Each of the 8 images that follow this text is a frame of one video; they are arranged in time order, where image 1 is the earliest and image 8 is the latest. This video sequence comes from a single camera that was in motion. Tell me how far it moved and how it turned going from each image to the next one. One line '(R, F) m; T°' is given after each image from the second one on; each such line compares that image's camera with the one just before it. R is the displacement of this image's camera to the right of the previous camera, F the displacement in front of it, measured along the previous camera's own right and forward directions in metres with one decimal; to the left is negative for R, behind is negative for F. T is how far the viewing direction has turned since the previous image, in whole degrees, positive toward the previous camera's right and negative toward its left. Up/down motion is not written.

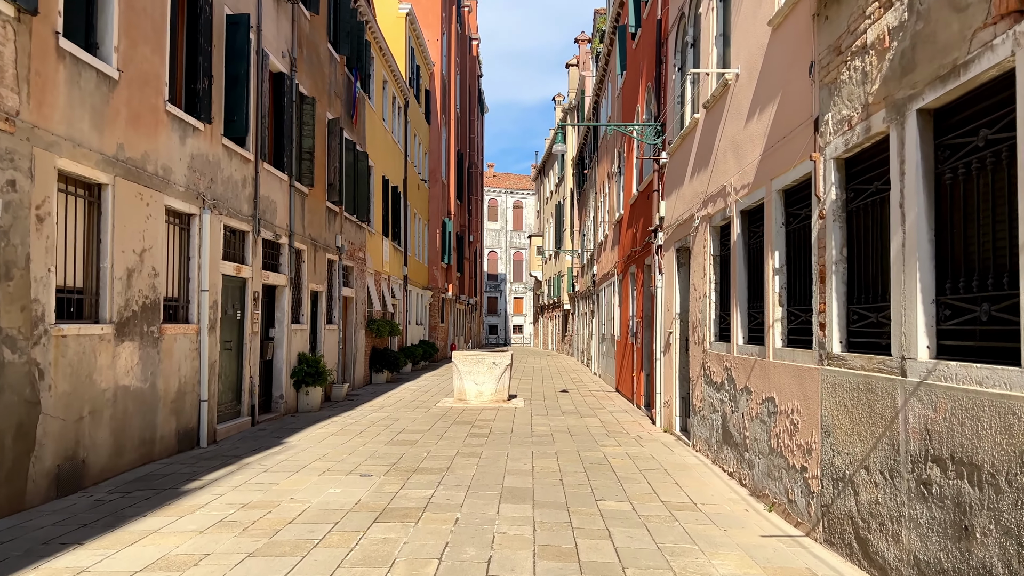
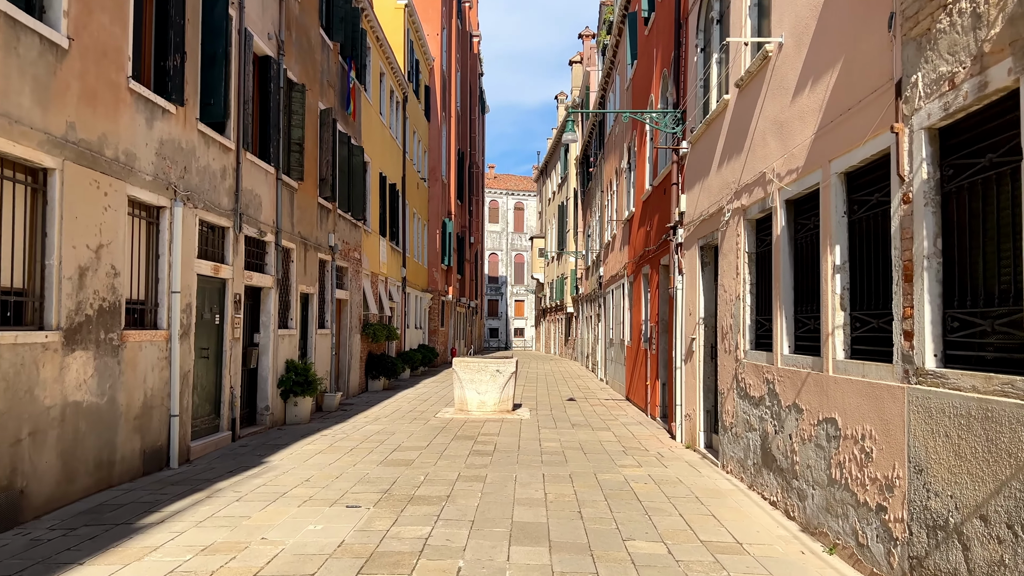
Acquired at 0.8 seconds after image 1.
(-0.1, +1.0) m; 0°
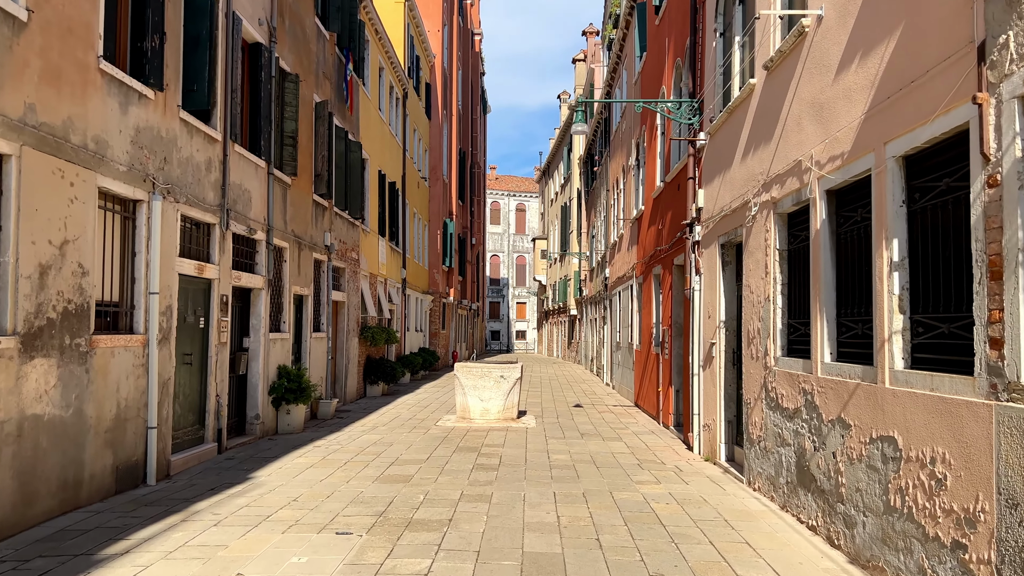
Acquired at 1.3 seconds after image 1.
(-0.1, +0.7) m; 0°
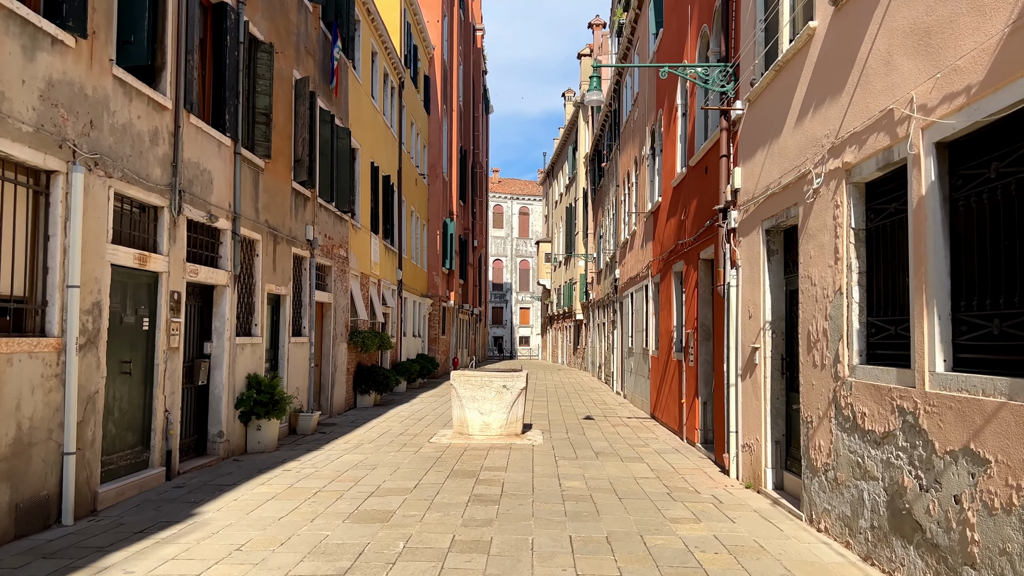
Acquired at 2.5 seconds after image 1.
(0.0, +1.5) m; 0°
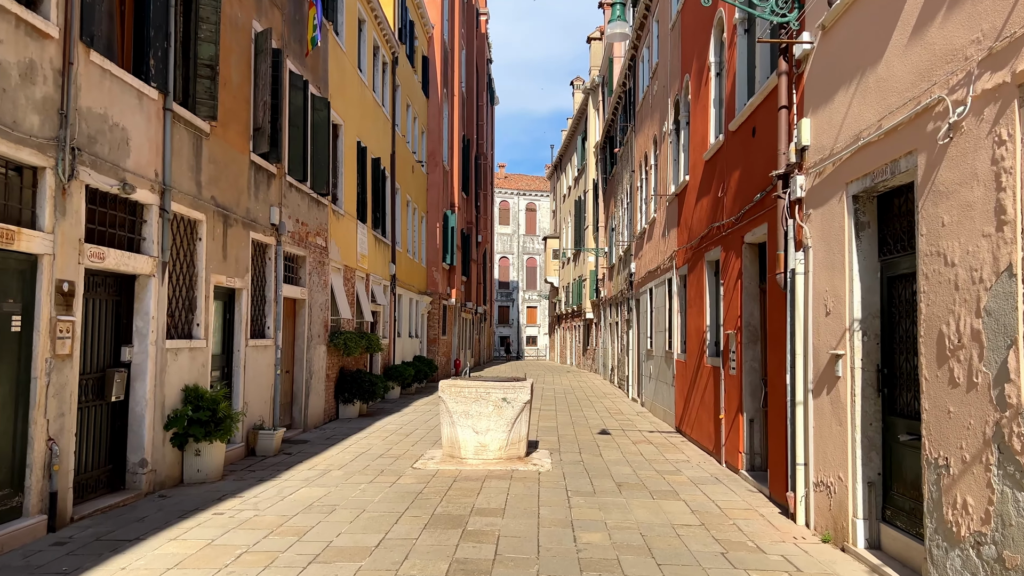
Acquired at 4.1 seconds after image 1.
(+0.1, +1.9) m; -1°
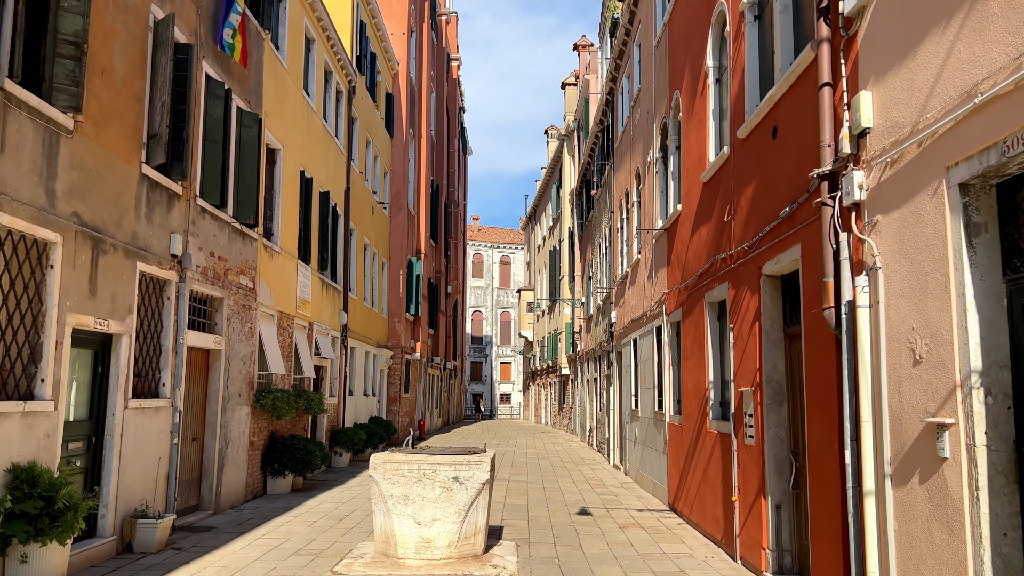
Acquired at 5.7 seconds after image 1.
(+0.2, +2.0) m; +2°
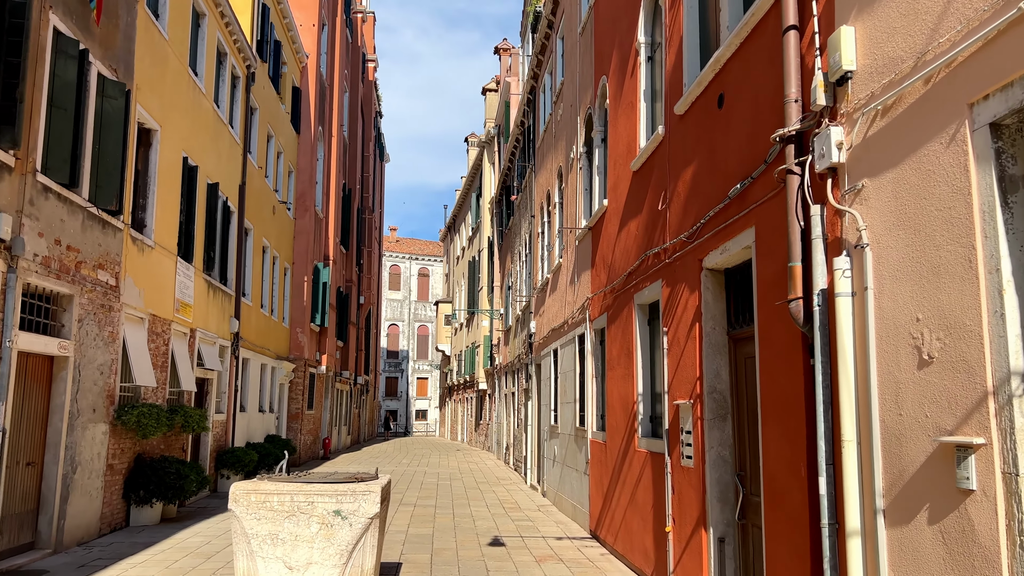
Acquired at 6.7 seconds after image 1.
(+0.2, +1.1) m; +6°
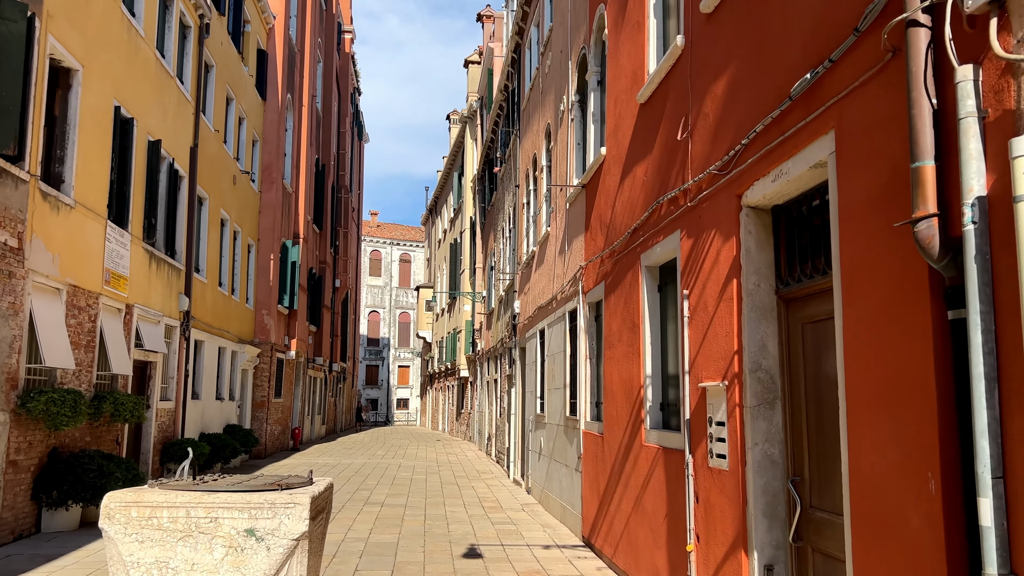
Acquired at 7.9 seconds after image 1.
(0.0, +1.5) m; +1°
